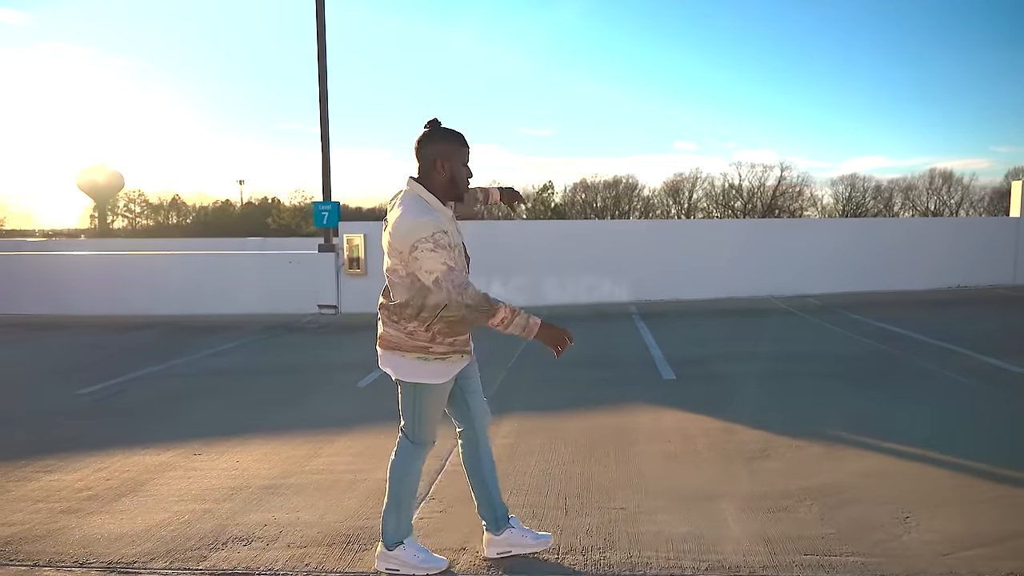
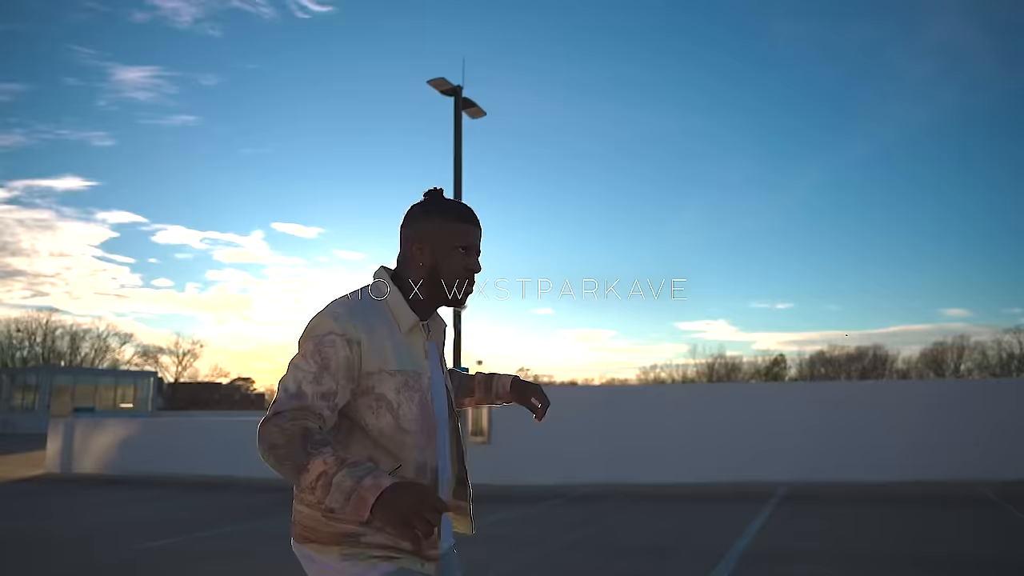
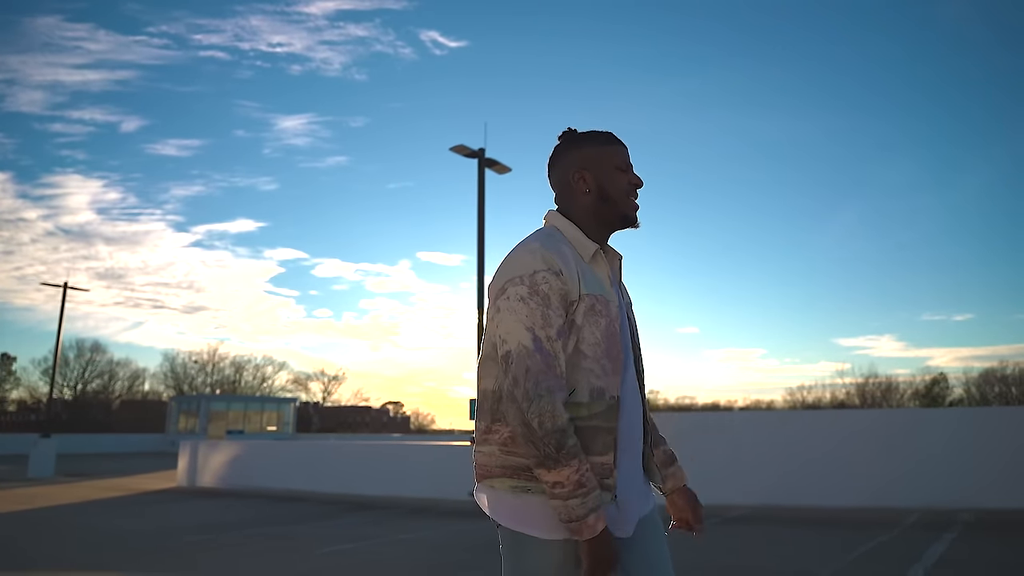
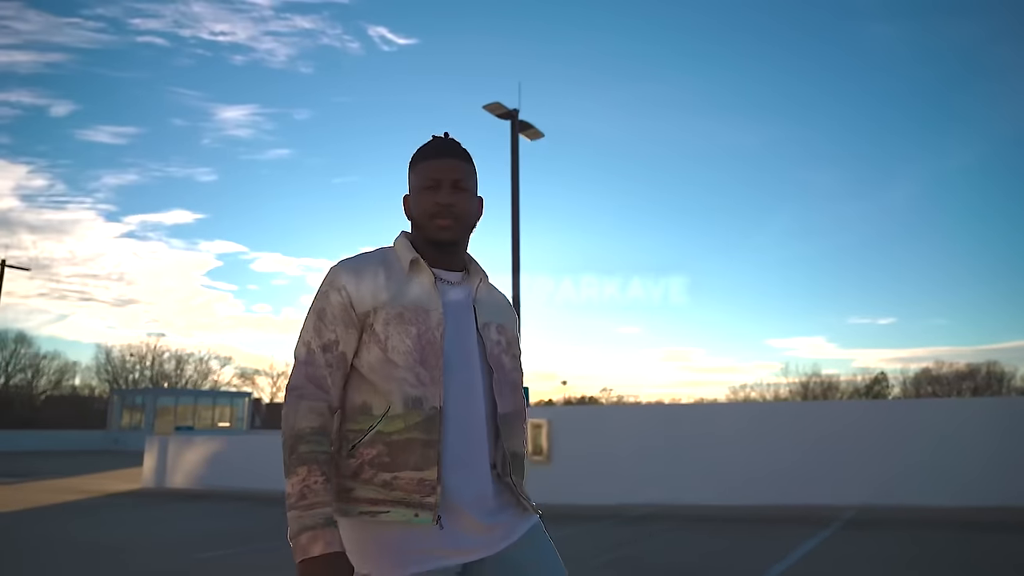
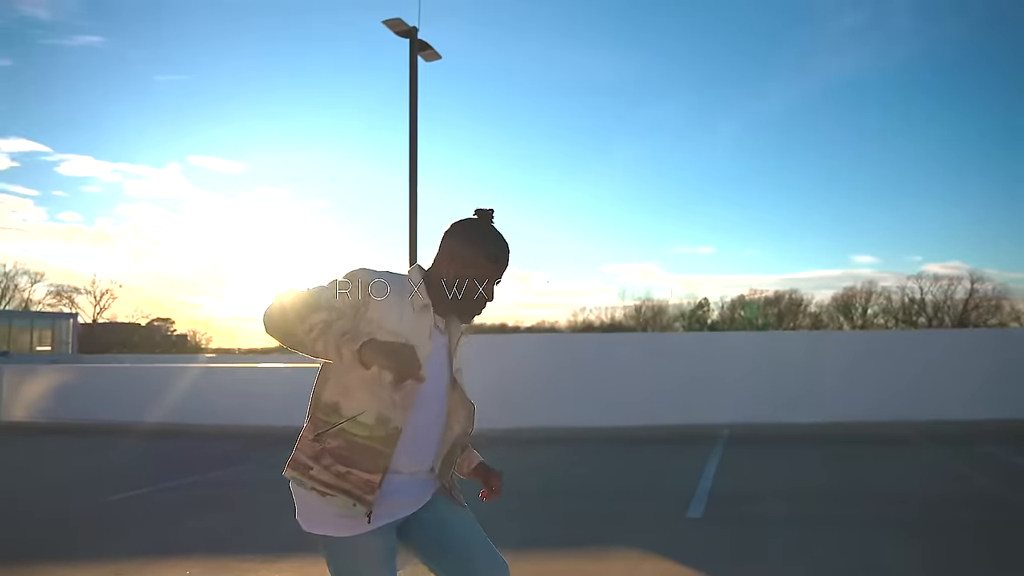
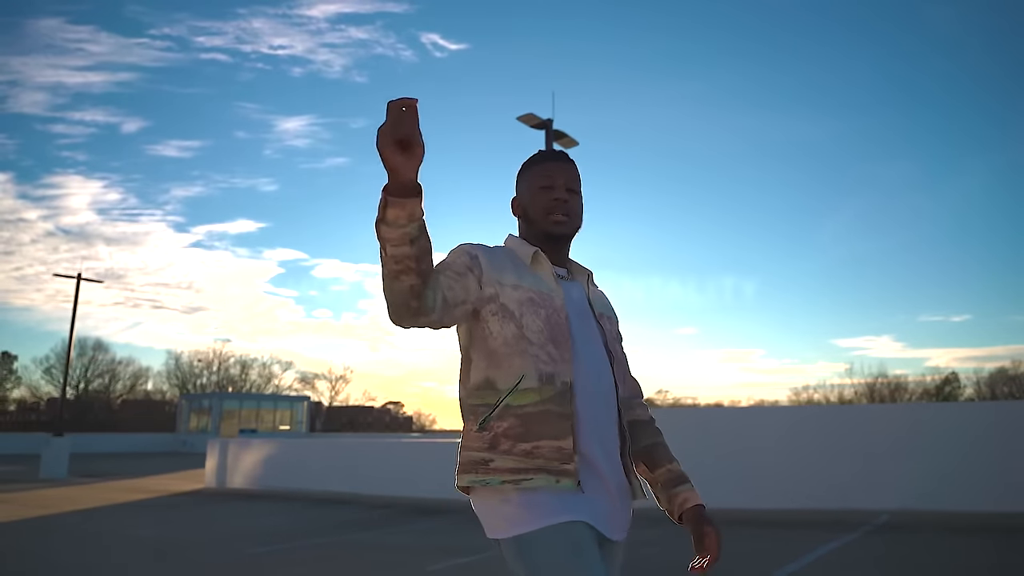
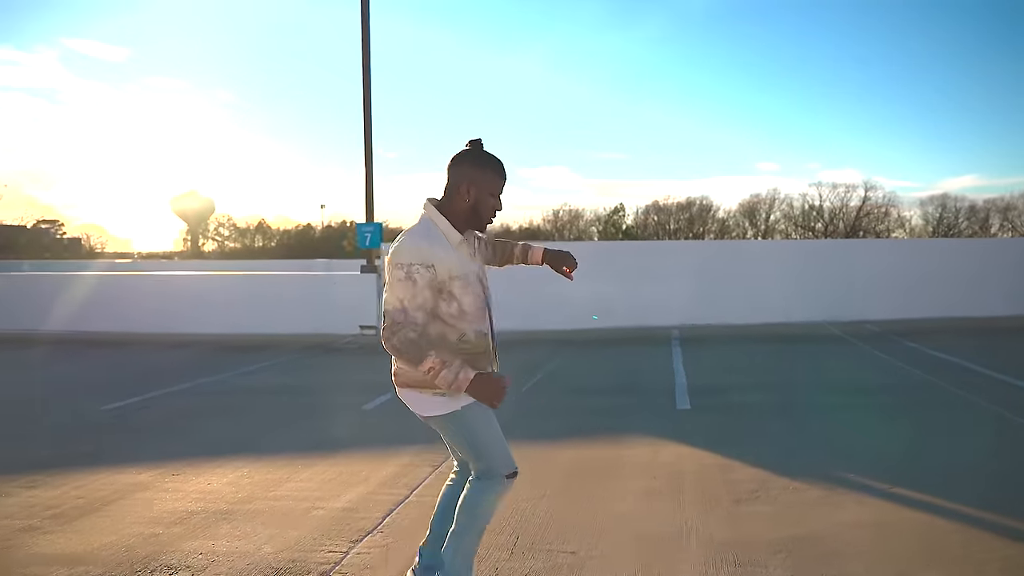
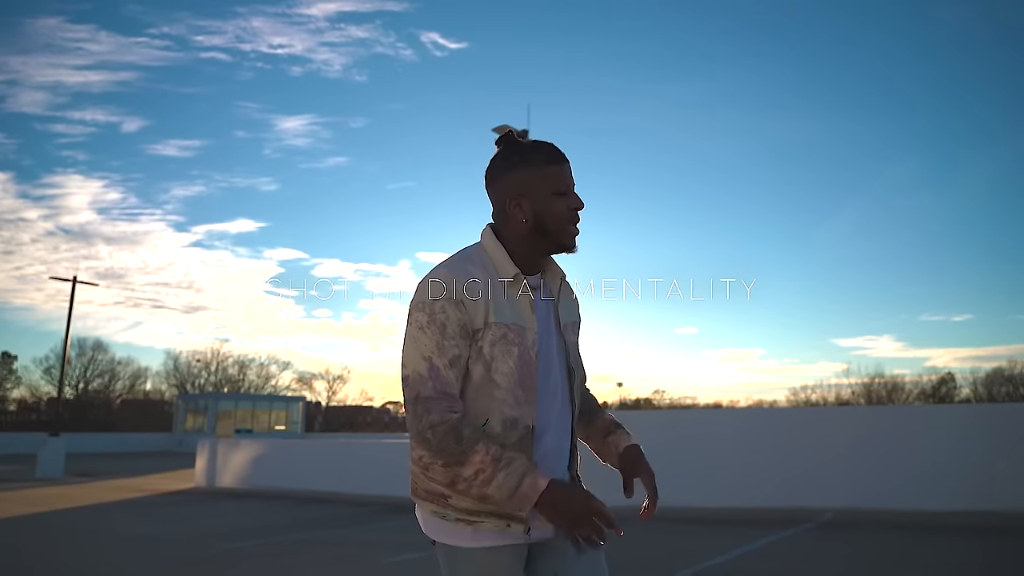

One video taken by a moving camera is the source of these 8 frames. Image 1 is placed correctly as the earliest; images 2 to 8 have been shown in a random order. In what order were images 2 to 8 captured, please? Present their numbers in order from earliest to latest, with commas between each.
7, 5, 2, 4, 6, 8, 3
